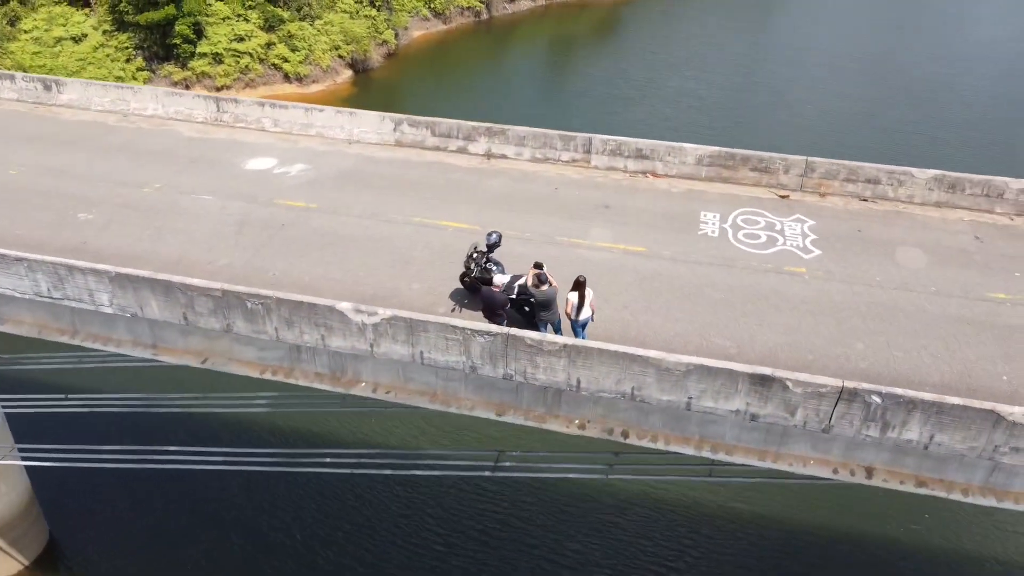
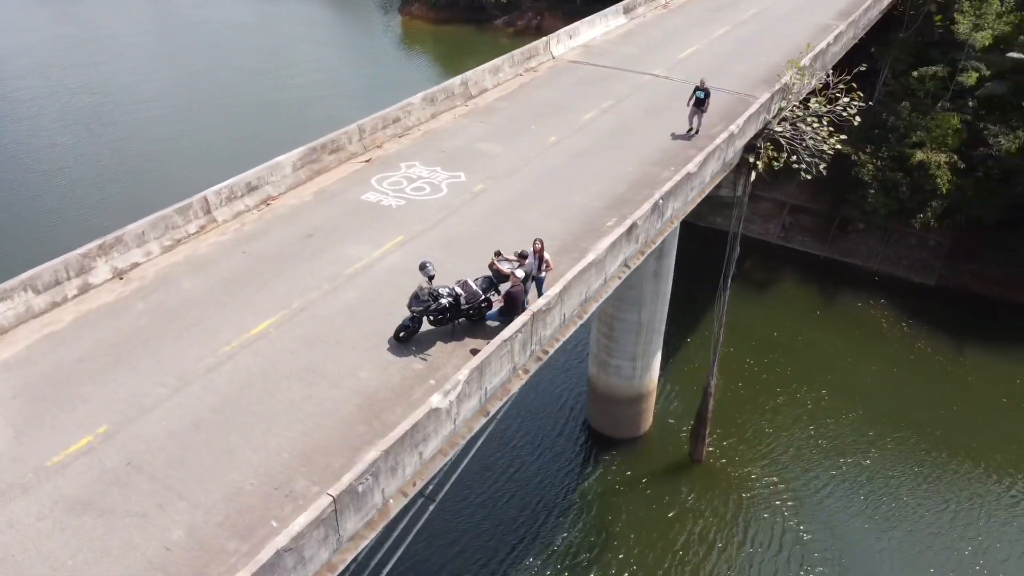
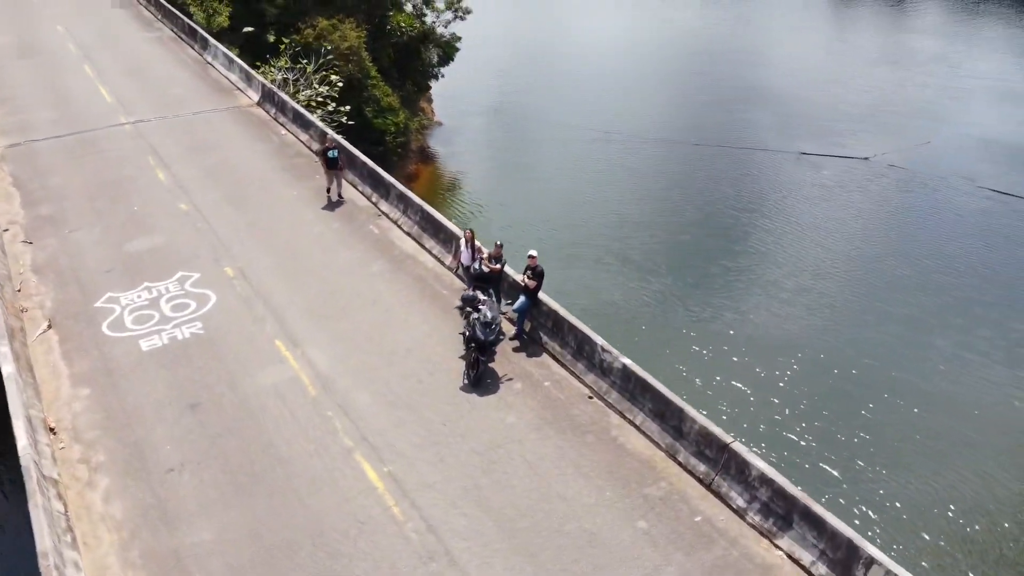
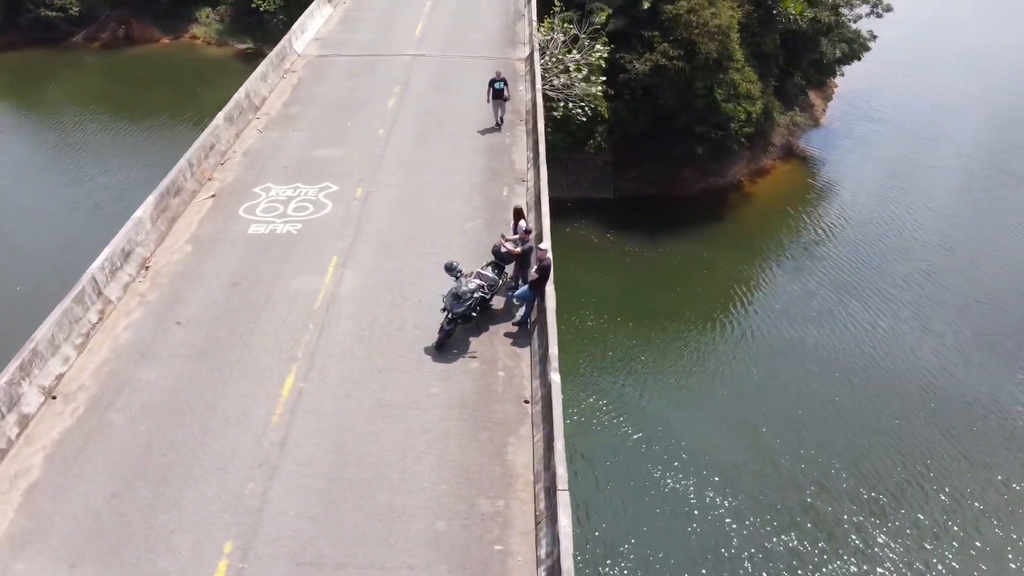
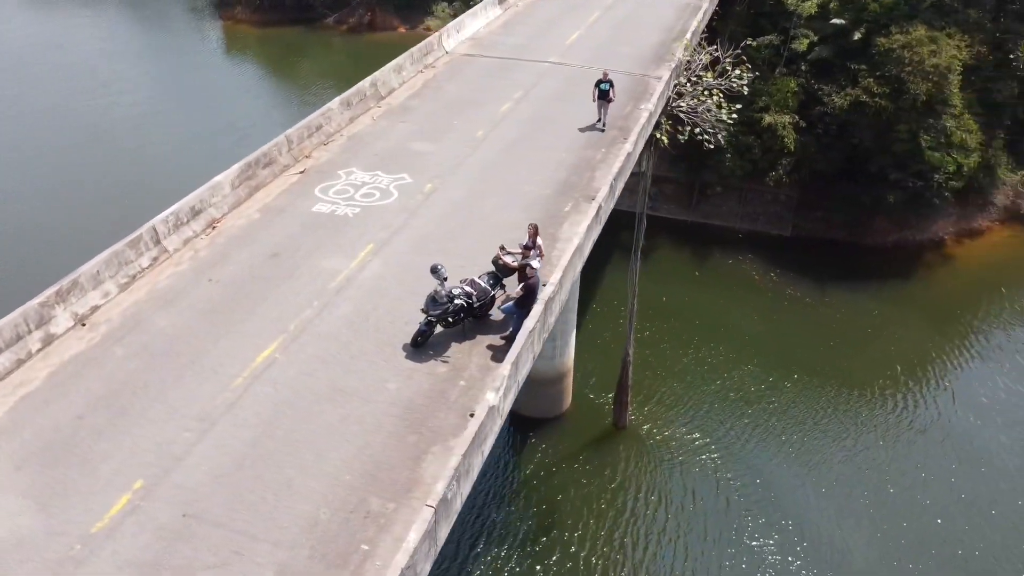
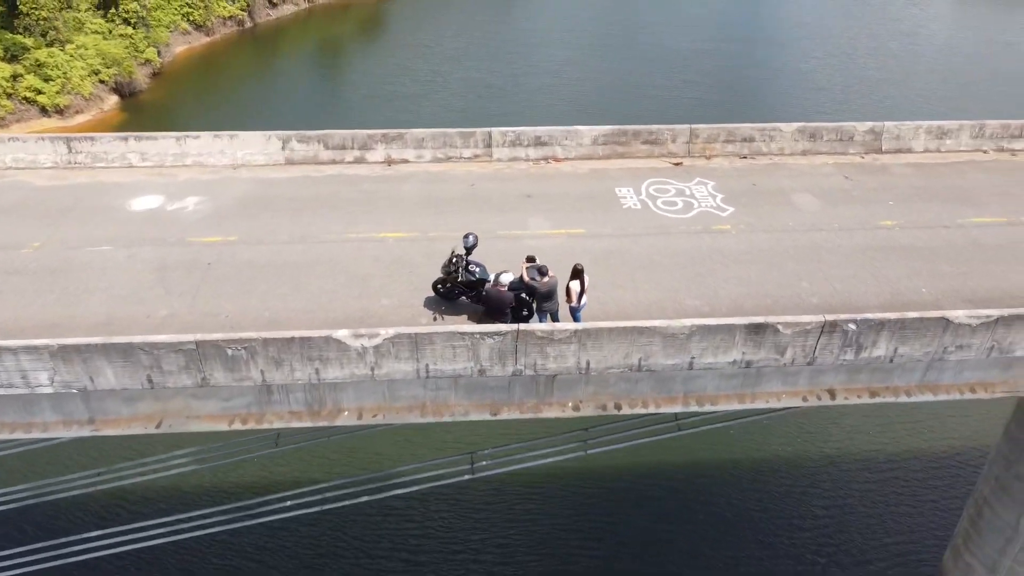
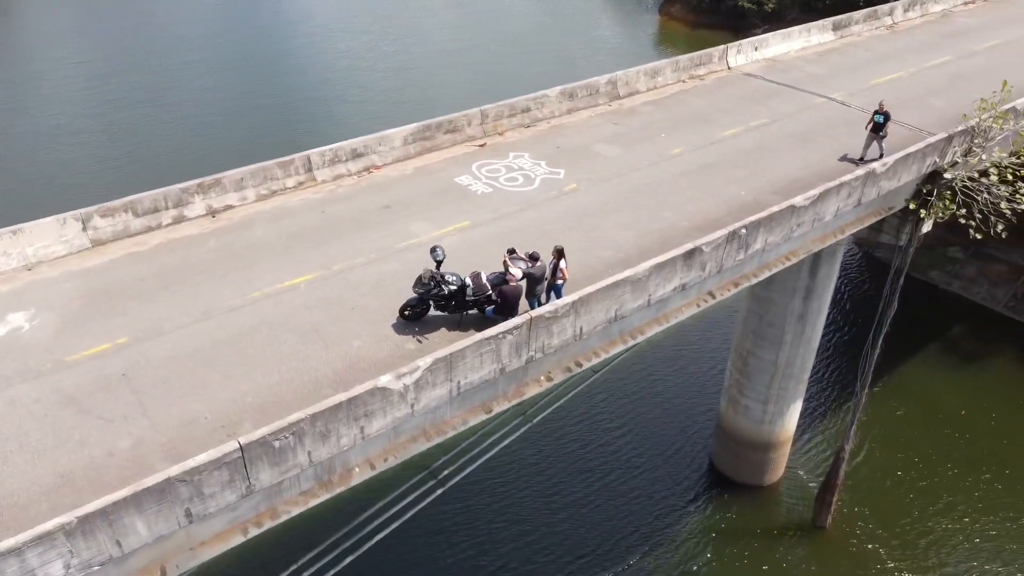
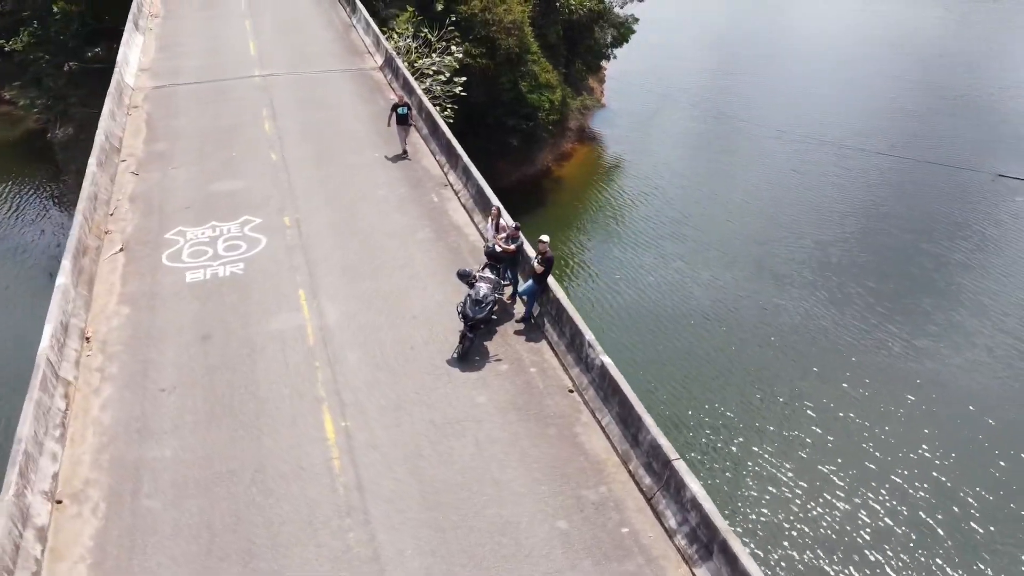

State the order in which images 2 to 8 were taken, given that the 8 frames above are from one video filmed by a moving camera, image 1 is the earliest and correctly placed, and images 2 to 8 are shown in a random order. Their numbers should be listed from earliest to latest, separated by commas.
6, 7, 2, 5, 4, 8, 3
